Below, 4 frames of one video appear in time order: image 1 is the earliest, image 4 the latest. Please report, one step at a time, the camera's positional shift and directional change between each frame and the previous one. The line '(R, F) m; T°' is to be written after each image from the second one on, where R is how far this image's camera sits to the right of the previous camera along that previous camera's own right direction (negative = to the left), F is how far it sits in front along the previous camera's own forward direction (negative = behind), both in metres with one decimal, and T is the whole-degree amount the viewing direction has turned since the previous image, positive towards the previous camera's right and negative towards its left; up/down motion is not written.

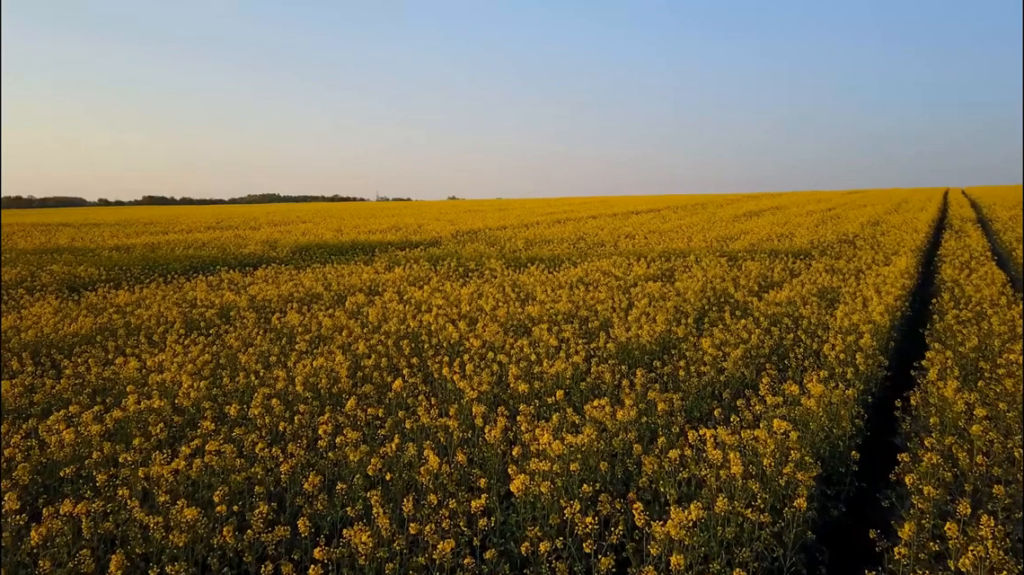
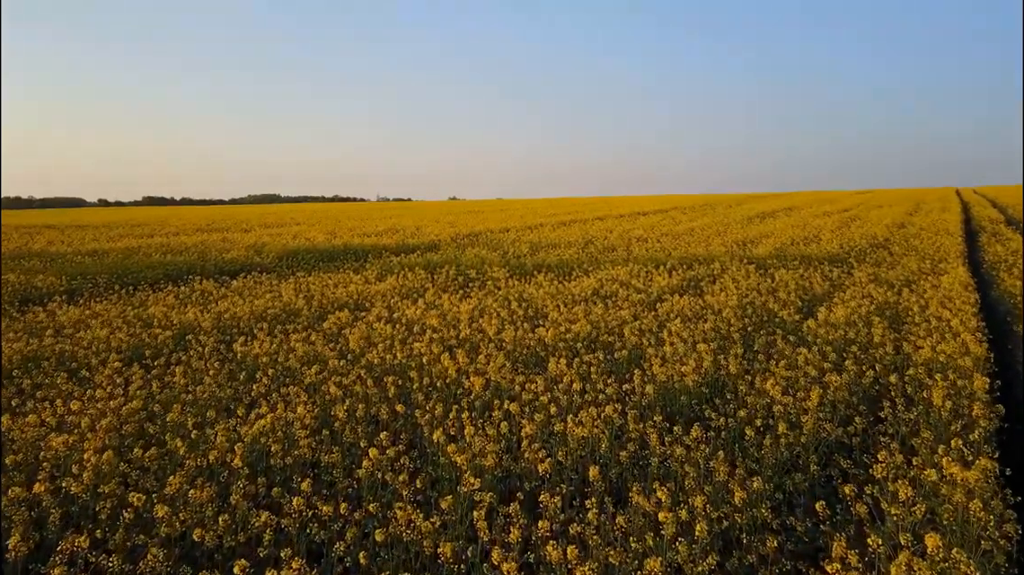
(-0.1, +1.5) m; 0°
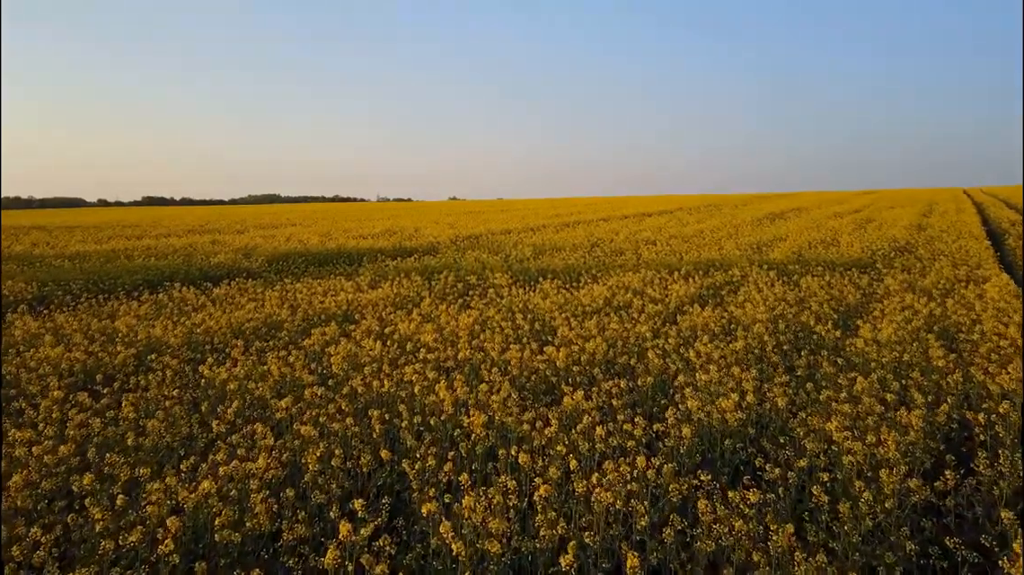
(-0.1, +1.0) m; 0°
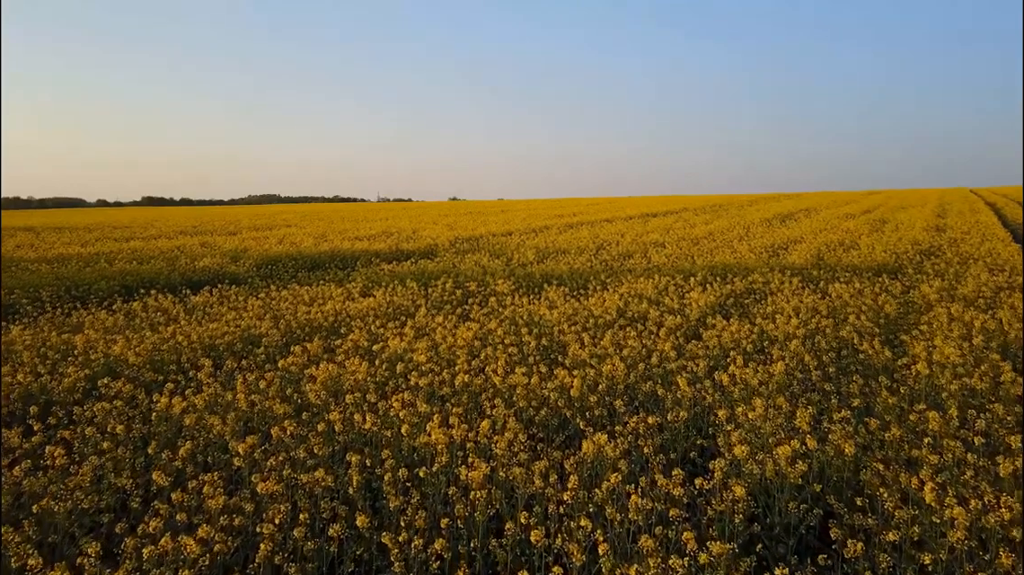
(-0.1, +0.9) m; 0°
